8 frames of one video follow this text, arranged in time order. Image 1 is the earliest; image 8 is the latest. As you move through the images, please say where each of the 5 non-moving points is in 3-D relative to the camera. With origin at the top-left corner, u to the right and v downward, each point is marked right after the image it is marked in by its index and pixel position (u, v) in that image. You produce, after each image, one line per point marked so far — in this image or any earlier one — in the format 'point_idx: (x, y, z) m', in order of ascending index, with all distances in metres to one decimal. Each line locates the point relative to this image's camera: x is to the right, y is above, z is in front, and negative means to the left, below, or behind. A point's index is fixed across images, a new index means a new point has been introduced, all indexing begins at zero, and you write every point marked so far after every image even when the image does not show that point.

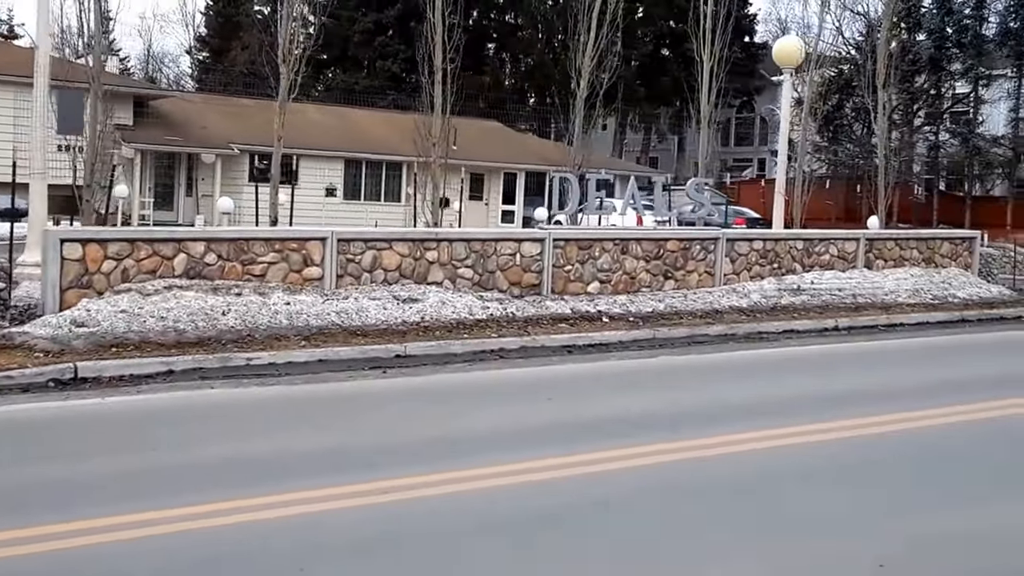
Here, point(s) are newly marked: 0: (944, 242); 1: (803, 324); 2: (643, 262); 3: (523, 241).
0: (+7.9, +0.8, +17.7) m
1: (+4.2, -0.5, +14.1) m
2: (+2.0, +0.4, +14.9) m
3: (+0.1, +0.7, +13.8) m
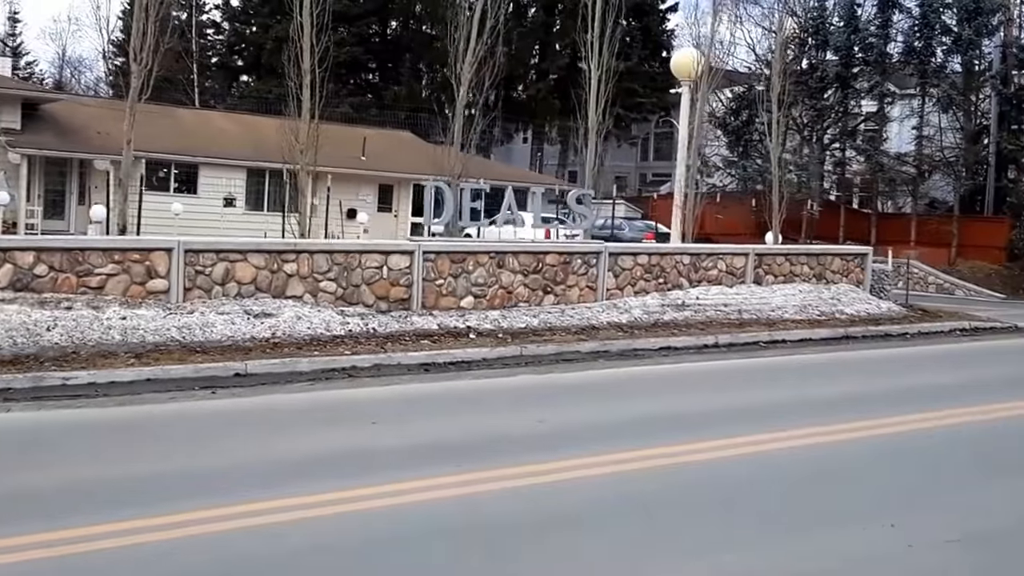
0: (+5.8, +0.5, +17.6) m
1: (+2.4, -0.7, +13.8) m
2: (+0.1, +0.2, +14.4) m
3: (-1.7, +0.5, +13.2) m
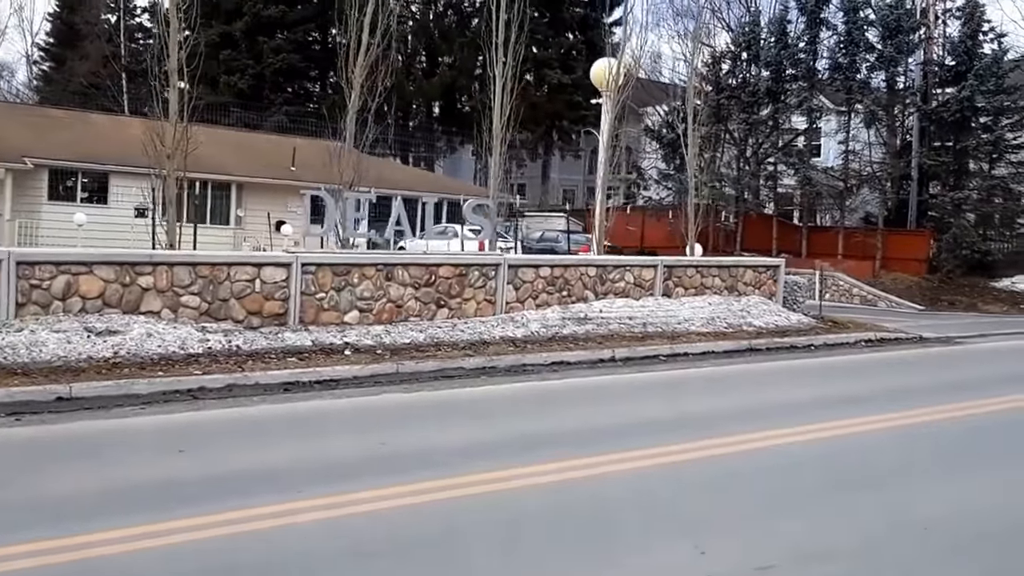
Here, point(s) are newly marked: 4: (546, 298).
0: (+4.1, +0.3, +17.2) m
1: (+0.8, -0.9, +13.2) m
2: (-1.4, 0.0, +13.8) m
3: (-3.2, +0.3, +12.5) m
4: (+0.5, -0.2, +15.1) m
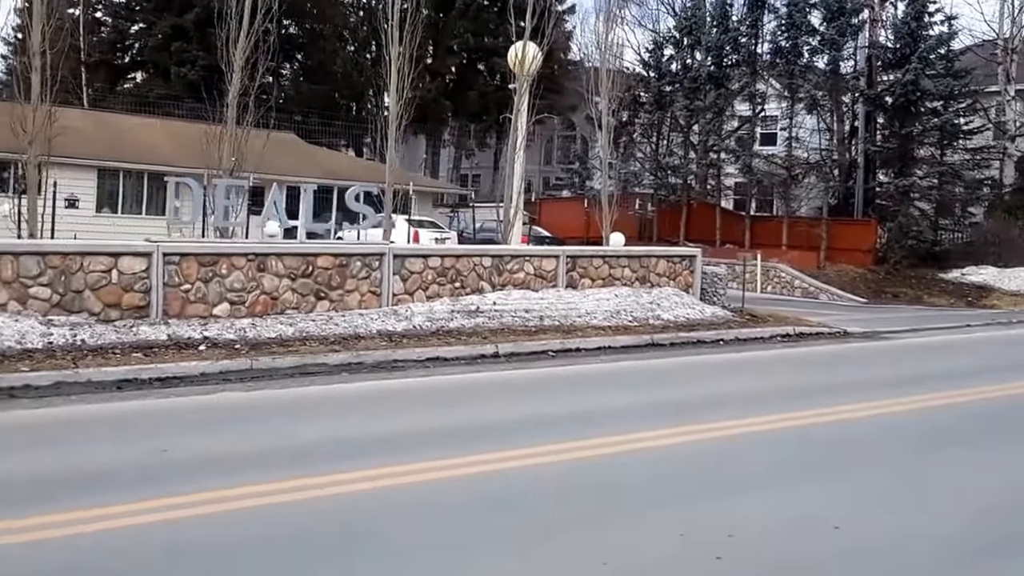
0: (+2.5, +0.5, +16.5) m
1: (-0.8, -0.8, +12.5) m
2: (-3.1, +0.1, +13.1) m
3: (-4.8, +0.4, +11.8) m
4: (-1.1, 0.0, +14.4) m
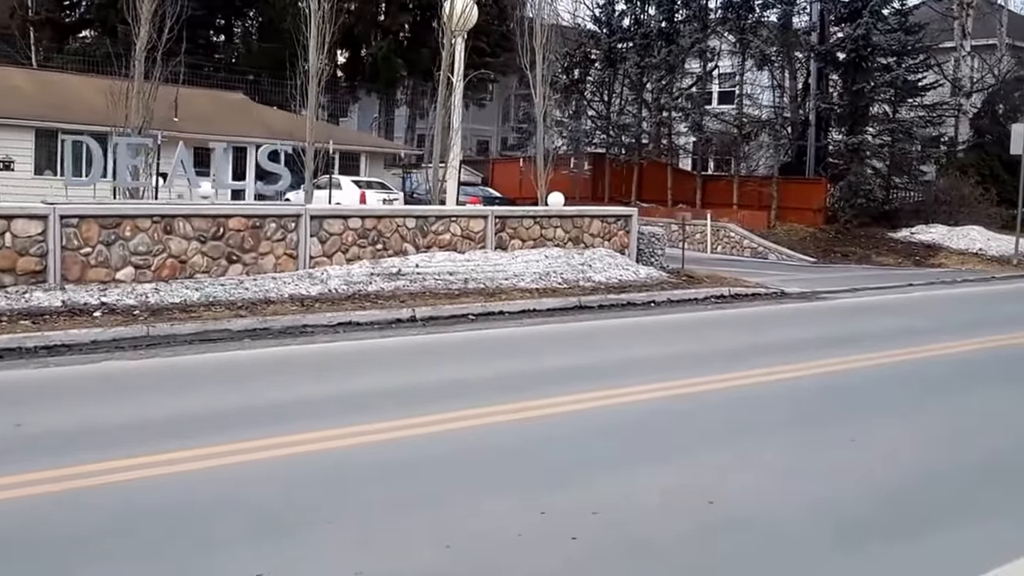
0: (+1.4, +1.1, +16.1) m
1: (-1.8, -0.3, +12.1) m
2: (-4.1, +0.6, +12.6) m
3: (-5.9, +0.8, +11.3) m
4: (-2.2, +0.5, +13.9) m
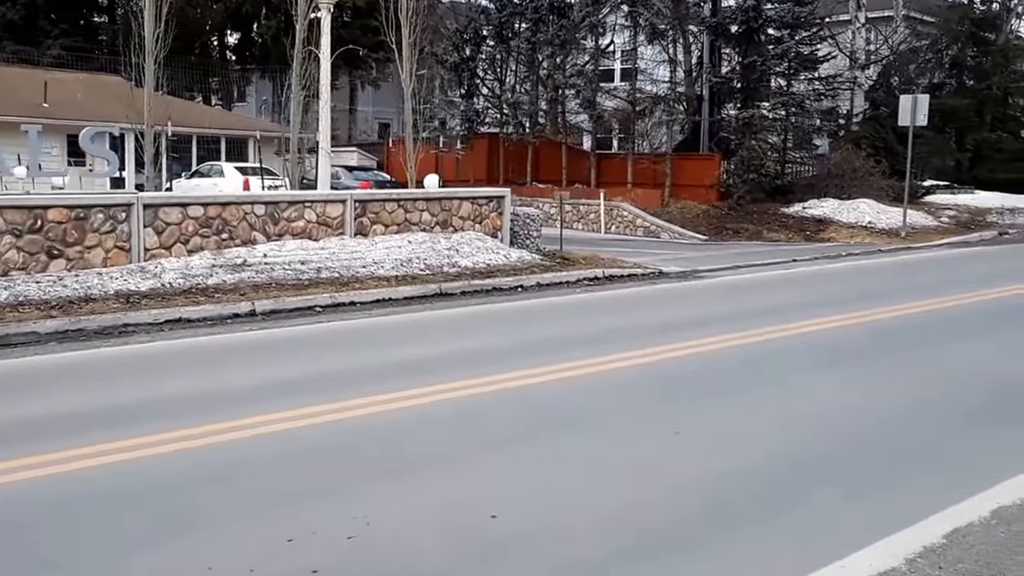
0: (-0.8, +1.4, +15.4) m
1: (-3.6, -0.3, +11.2) m
2: (-6.0, +0.6, +11.5) m
3: (-7.6, +0.8, +10.1) m
4: (-4.2, +0.6, +13.0) m
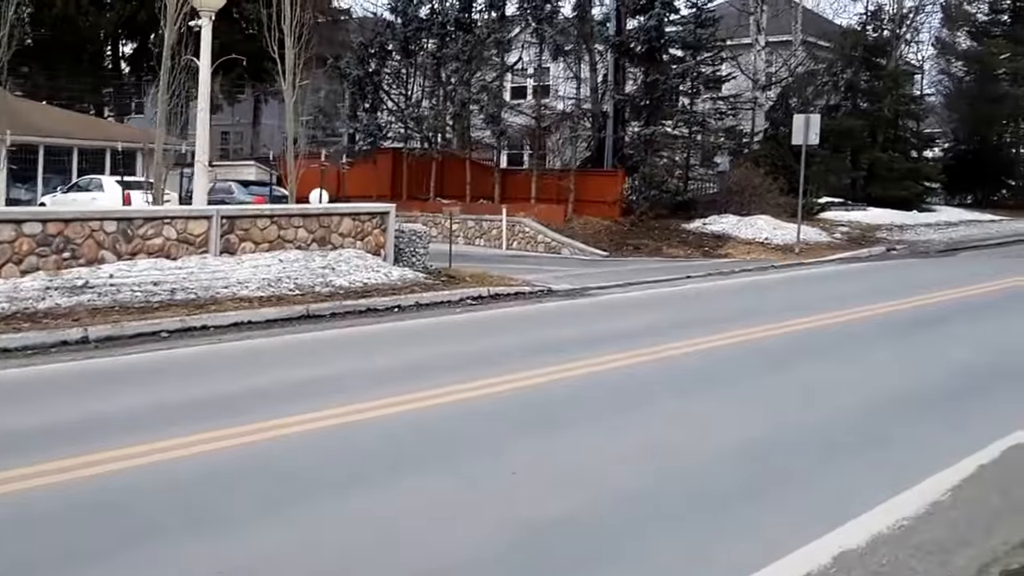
0: (-2.6, +1.1, +14.7) m
1: (-5.1, -0.5, +10.3) m
2: (-7.5, +0.3, +10.5) m
3: (-9.0, +0.5, +8.9) m
4: (-5.8, +0.3, +12.0) m
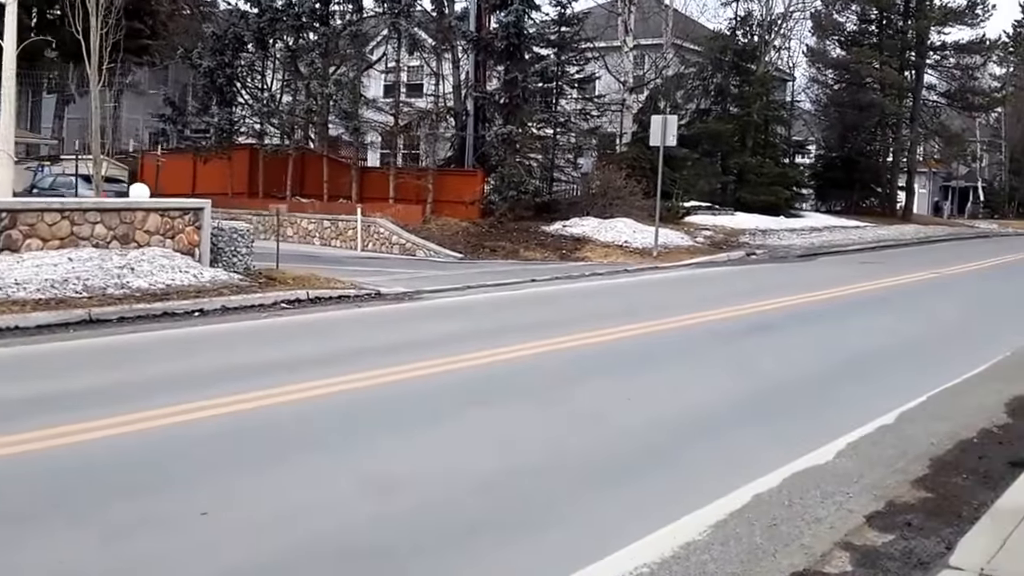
0: (-5.0, +1.0, +13.4) m
1: (-7.0, -0.5, +8.7) m
2: (-9.4, +0.3, +8.6) m
3: (-10.7, +0.5, +6.9) m
4: (-7.9, +0.3, +10.4) m
